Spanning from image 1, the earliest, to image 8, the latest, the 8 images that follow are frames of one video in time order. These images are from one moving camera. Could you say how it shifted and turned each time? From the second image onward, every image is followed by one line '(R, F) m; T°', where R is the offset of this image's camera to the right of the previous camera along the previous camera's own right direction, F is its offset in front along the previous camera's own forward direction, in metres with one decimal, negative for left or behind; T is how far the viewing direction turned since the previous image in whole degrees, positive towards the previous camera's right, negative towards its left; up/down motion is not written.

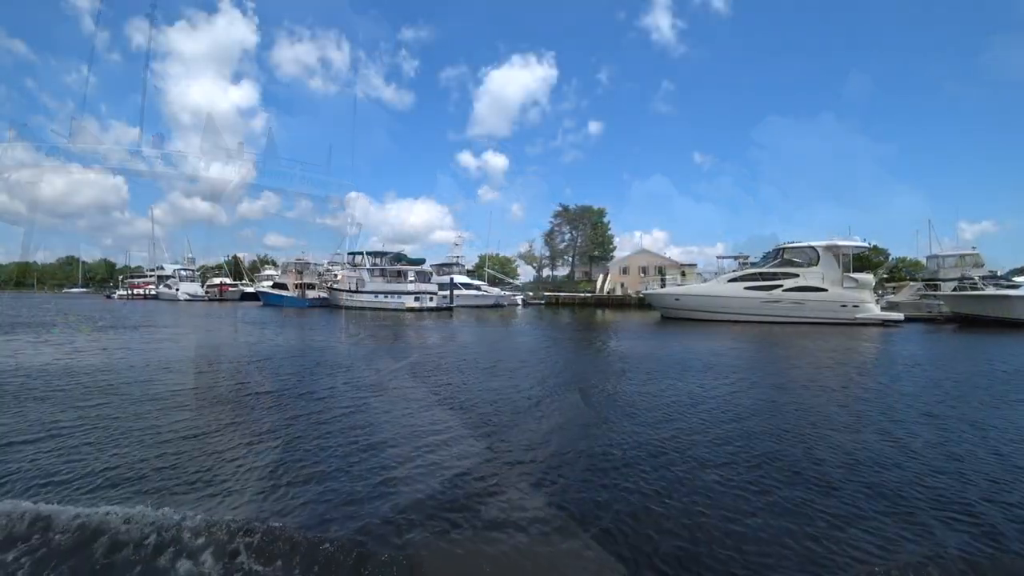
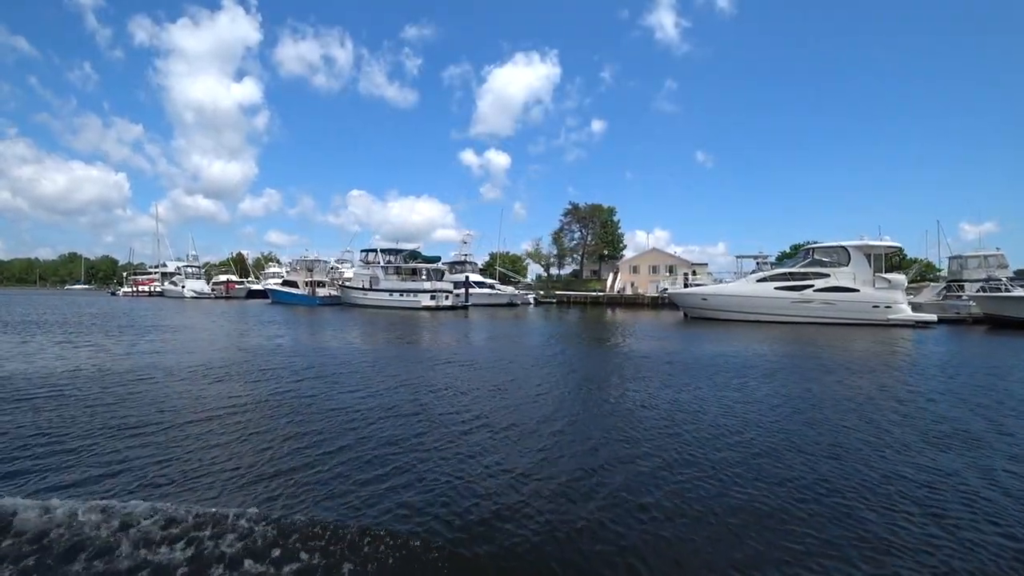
(-0.9, +0.6) m; 0°
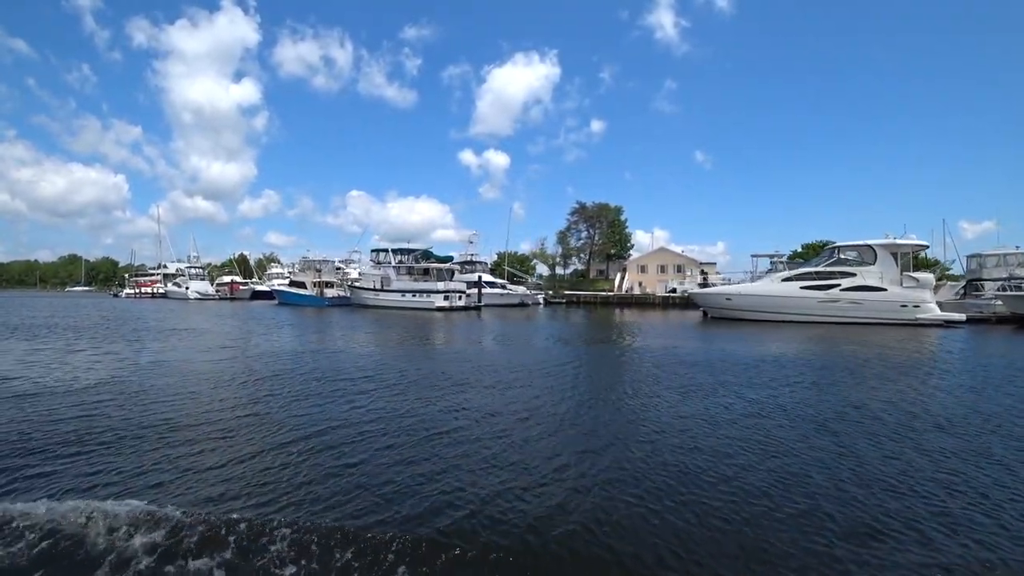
(-0.8, +0.5) m; 0°
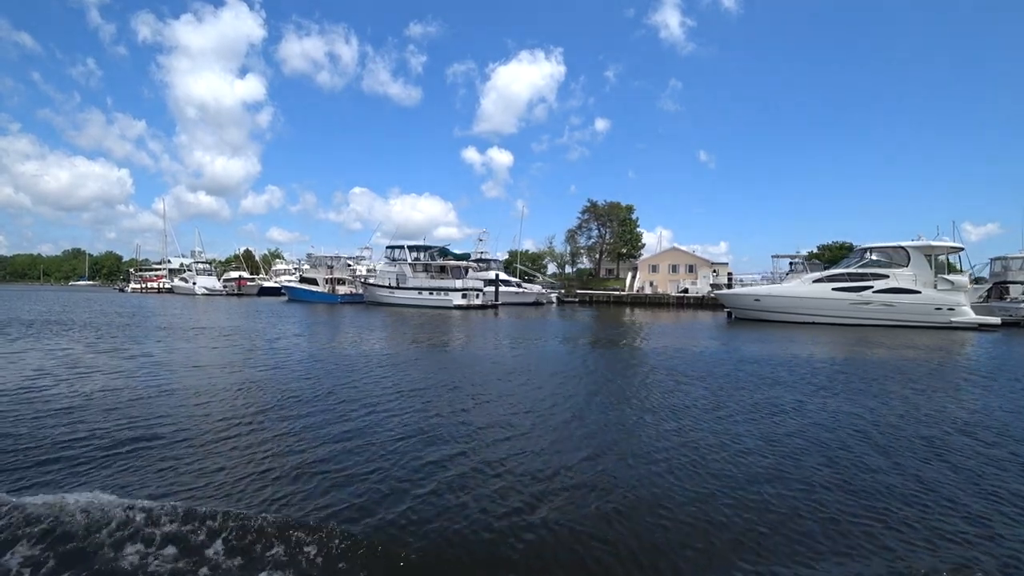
(-0.9, +0.5) m; 0°
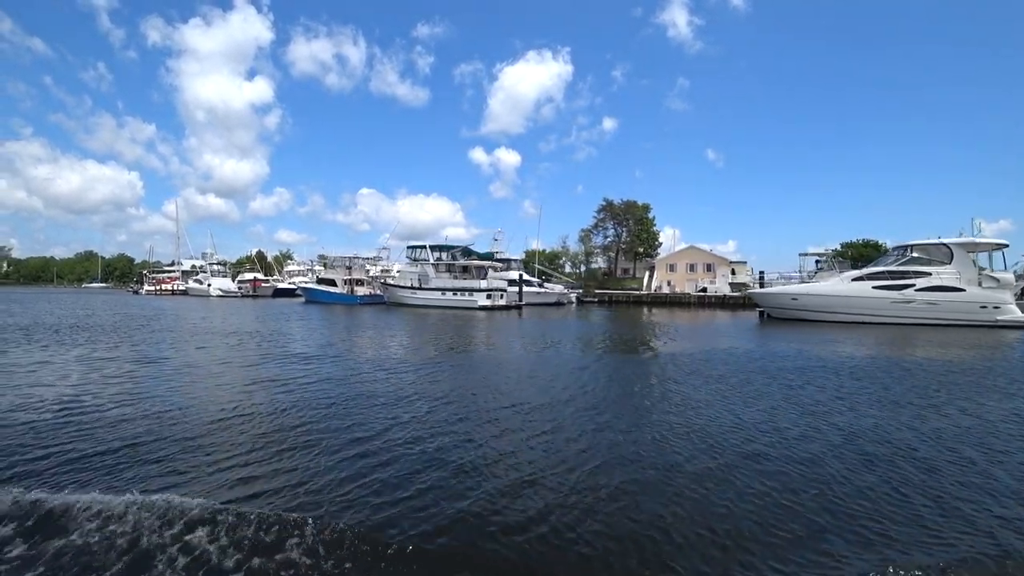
(-0.9, +0.4) m; -1°
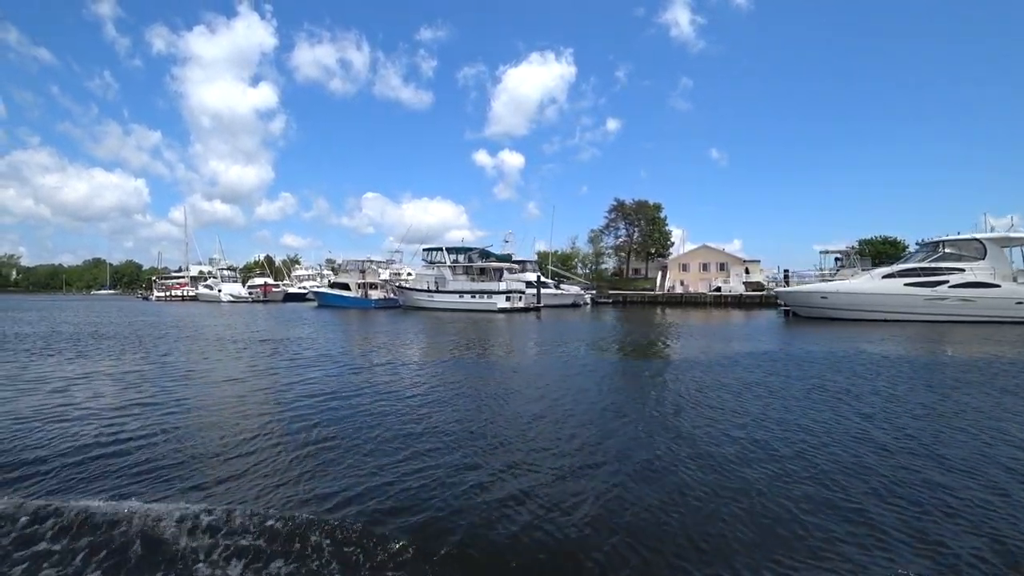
(-0.7, +0.3) m; -1°
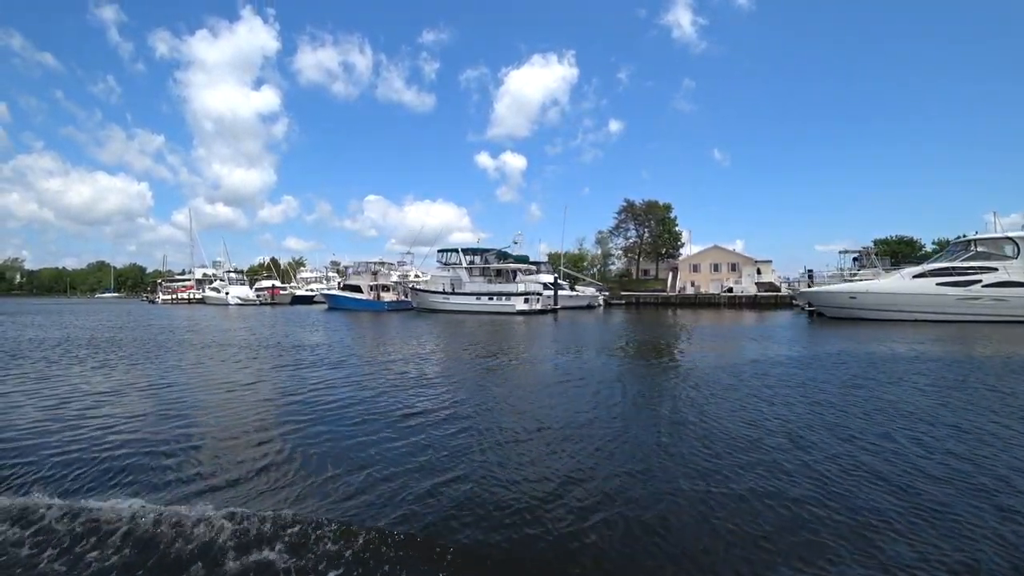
(-0.8, +0.3) m; 0°
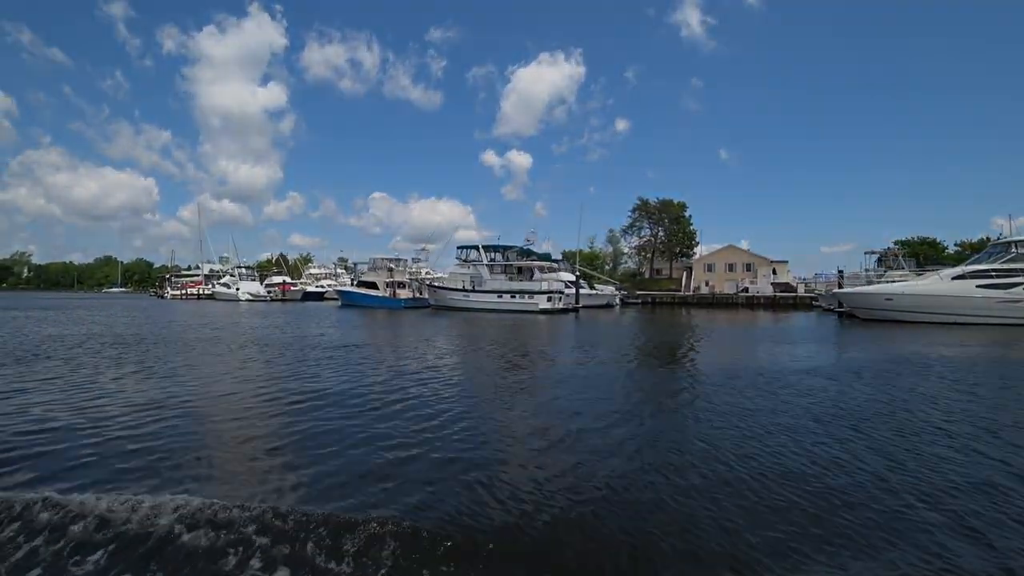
(-0.9, +0.3) m; 0°
